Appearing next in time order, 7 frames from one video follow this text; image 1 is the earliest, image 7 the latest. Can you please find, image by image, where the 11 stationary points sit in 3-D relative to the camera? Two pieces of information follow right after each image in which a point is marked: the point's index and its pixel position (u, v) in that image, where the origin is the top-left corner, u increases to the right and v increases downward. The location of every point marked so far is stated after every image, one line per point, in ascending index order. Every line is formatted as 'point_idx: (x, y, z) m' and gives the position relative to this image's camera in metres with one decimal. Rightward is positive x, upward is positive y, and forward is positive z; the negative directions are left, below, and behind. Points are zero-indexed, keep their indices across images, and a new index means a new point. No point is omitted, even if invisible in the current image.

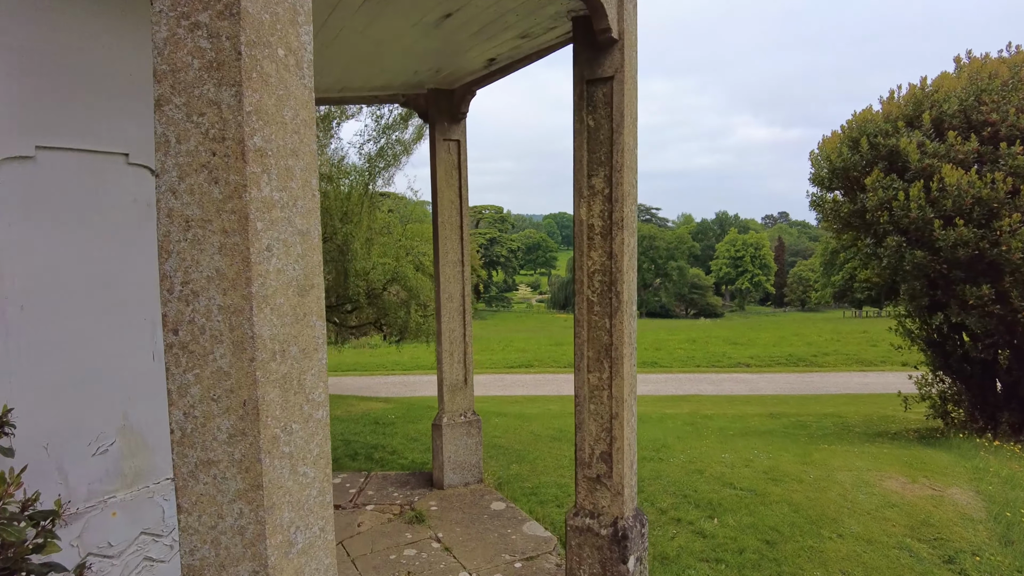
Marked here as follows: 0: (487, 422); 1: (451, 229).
0: (-0.3, -1.5, +6.3) m
1: (-0.4, +0.4, +3.9) m
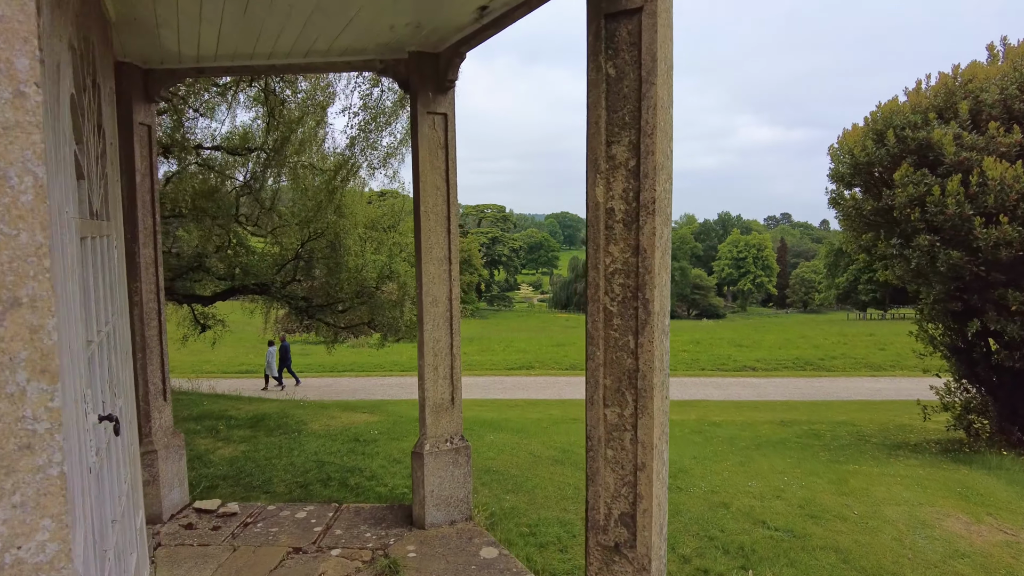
0: (-0.3, -1.5, +5.7) m
1: (-0.4, +0.4, +3.3) m
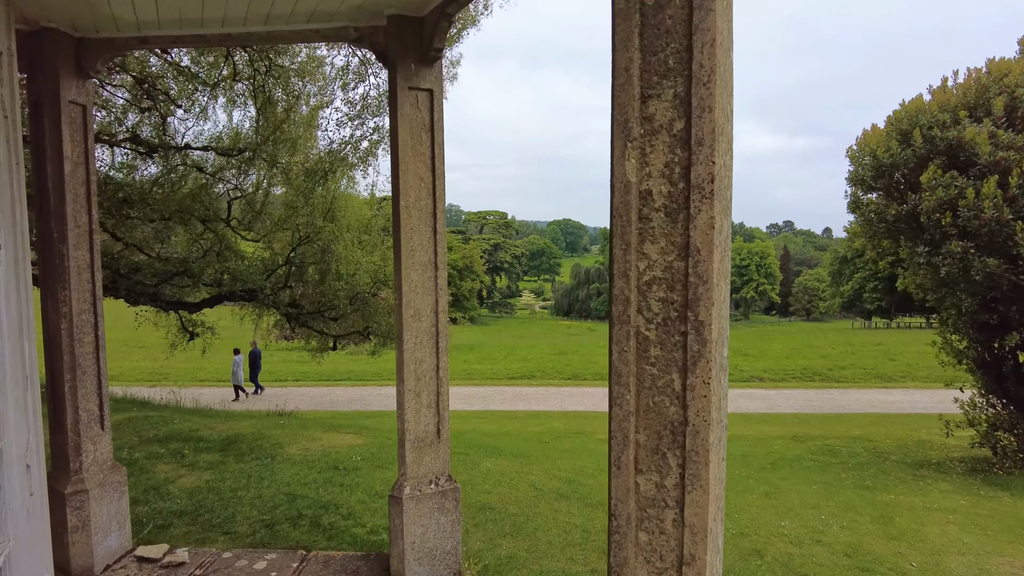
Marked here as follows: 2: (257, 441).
0: (-0.4, -1.6, +5.1) m
1: (-0.4, +0.3, +2.8) m
2: (-2.3, -1.4, +5.2) m
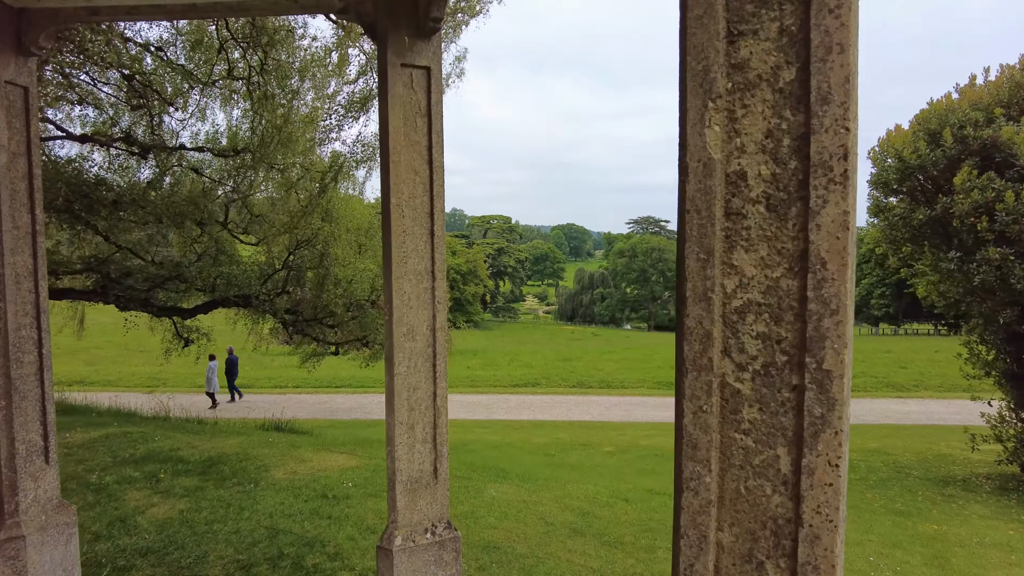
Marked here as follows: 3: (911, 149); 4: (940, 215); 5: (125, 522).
0: (-0.3, -1.6, +4.7) m
1: (-0.4, +0.3, +2.4) m
2: (-2.3, -1.5, +4.8) m
3: (+5.3, +1.9, +7.6) m
4: (+5.5, +0.9, +7.3) m
5: (-2.4, -1.5, +3.6) m
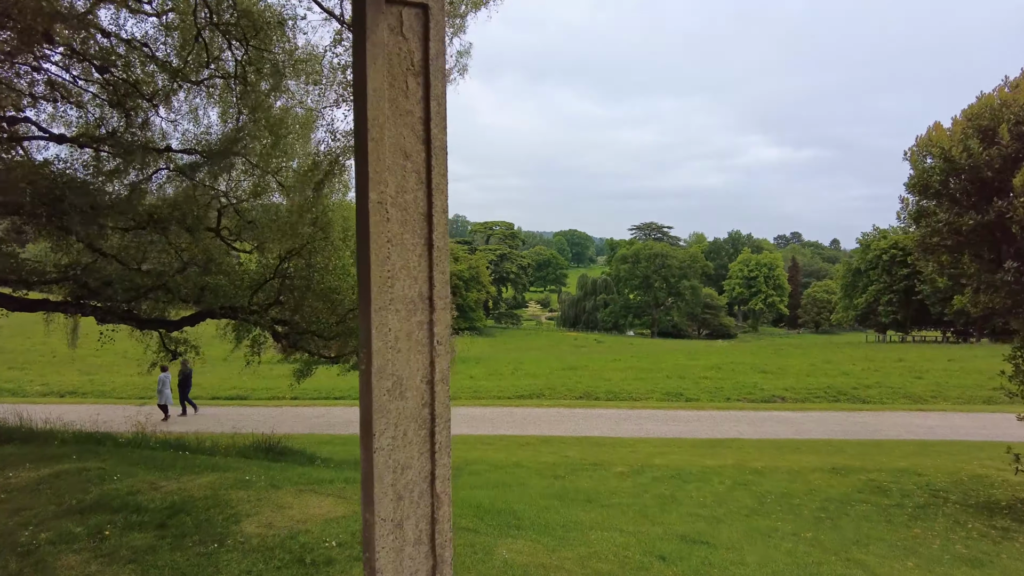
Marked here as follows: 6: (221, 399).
0: (-0.2, -1.7, +4.0) m
1: (-0.3, +0.2, +1.7) m
2: (-2.2, -1.6, +4.1) m
3: (+5.4, +1.7, +6.9) m
4: (+5.6, +0.8, +6.6) m
5: (-2.3, -1.6, +2.9) m
6: (-8.4, -3.2, +16.4) m
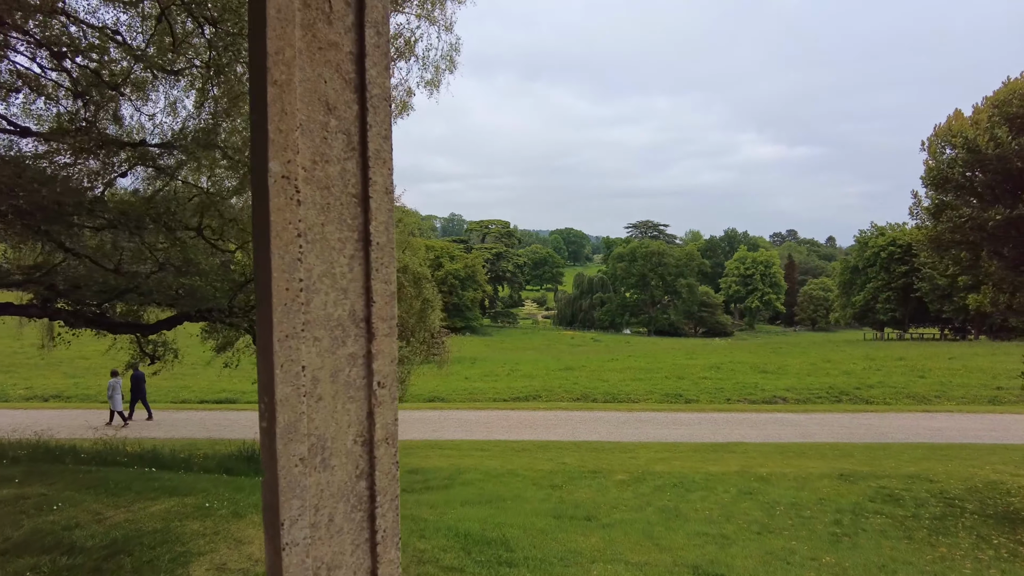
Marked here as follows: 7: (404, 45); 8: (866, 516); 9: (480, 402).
0: (-0.3, -1.8, +3.5) m
1: (-0.4, +0.2, +1.1) m
2: (-2.2, -1.6, +3.6) m
3: (+5.3, +1.7, +6.4) m
4: (+5.5, +0.8, +6.1) m
5: (-2.4, -1.6, +2.4) m
6: (-8.5, -3.2, +15.9) m
7: (-1.5, +3.4, +8.1) m
8: (+5.0, -3.2, +8.1) m
9: (-1.1, -3.8, +18.8) m
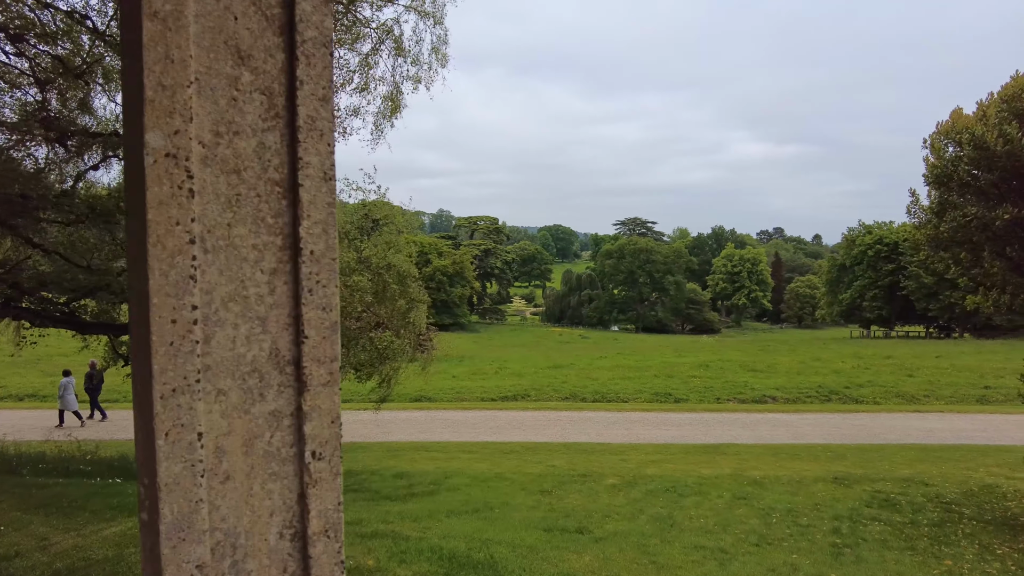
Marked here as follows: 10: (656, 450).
0: (-0.3, -1.8, +3.1) m
1: (-0.4, +0.1, +0.8) m
2: (-2.3, -1.7, +3.2) m
3: (+5.2, +1.7, +6.2) m
4: (+5.4, +0.8, +5.9) m
5: (-2.4, -1.7, +2.0) m
6: (-8.8, -3.1, +15.4) m
7: (-1.6, +3.4, +7.7) m
8: (+4.8, -3.2, +7.9) m
9: (-1.5, -3.7, +18.5) m
10: (+3.3, -3.7, +13.1) m
